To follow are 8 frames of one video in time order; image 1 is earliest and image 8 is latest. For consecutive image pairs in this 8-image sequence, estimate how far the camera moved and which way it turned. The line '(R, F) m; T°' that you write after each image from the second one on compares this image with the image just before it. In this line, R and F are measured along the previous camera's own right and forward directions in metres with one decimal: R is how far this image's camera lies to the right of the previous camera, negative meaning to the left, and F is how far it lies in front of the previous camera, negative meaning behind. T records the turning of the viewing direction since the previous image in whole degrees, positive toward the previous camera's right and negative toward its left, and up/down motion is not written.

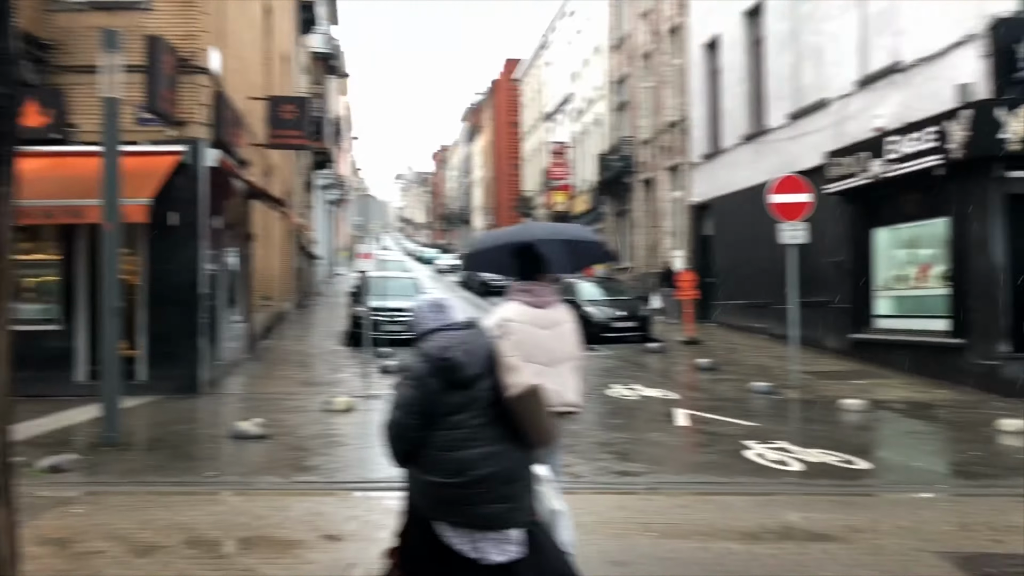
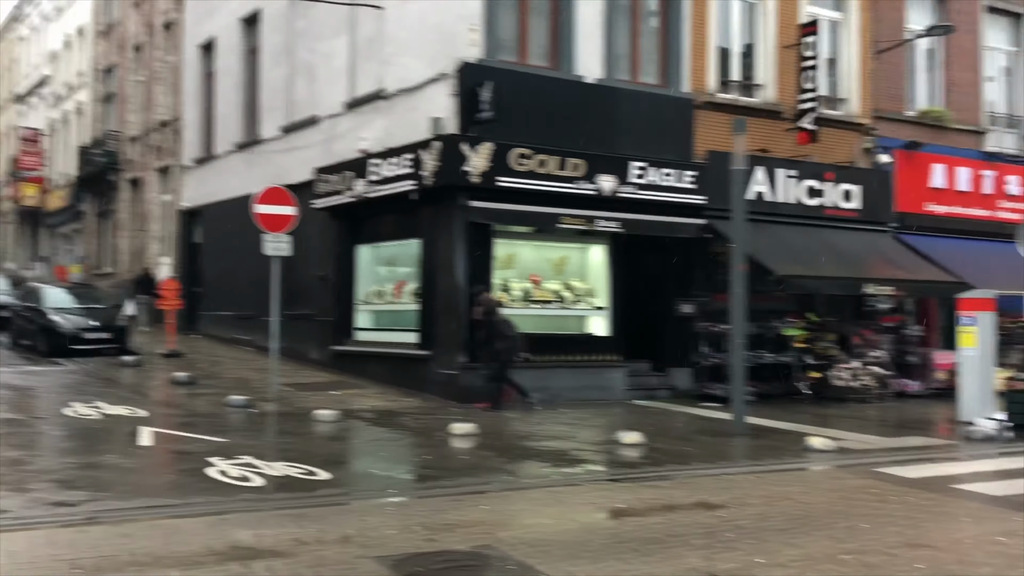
(+0.7, 0.0) m; +28°
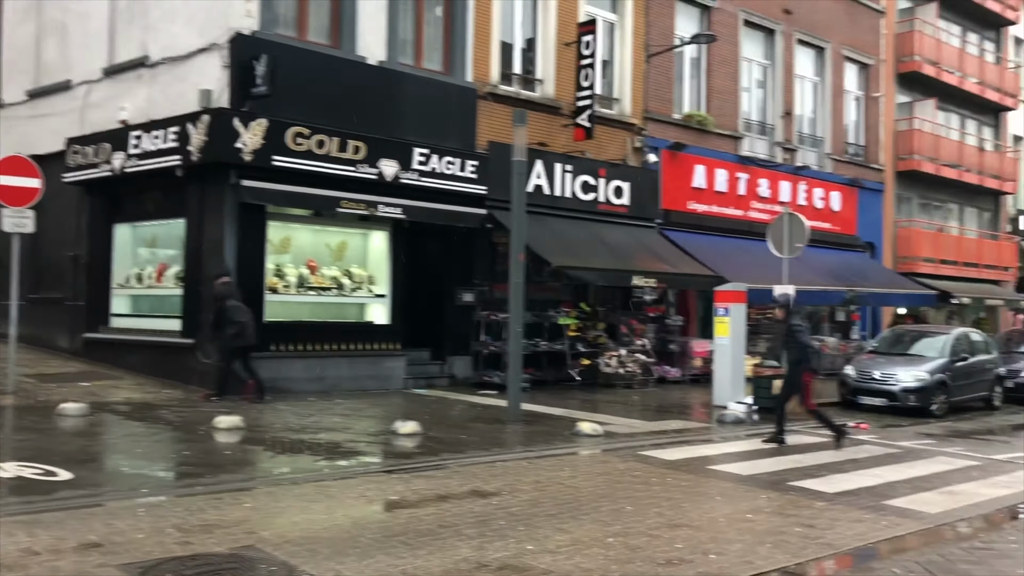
(+0.1, +0.2) m; +13°
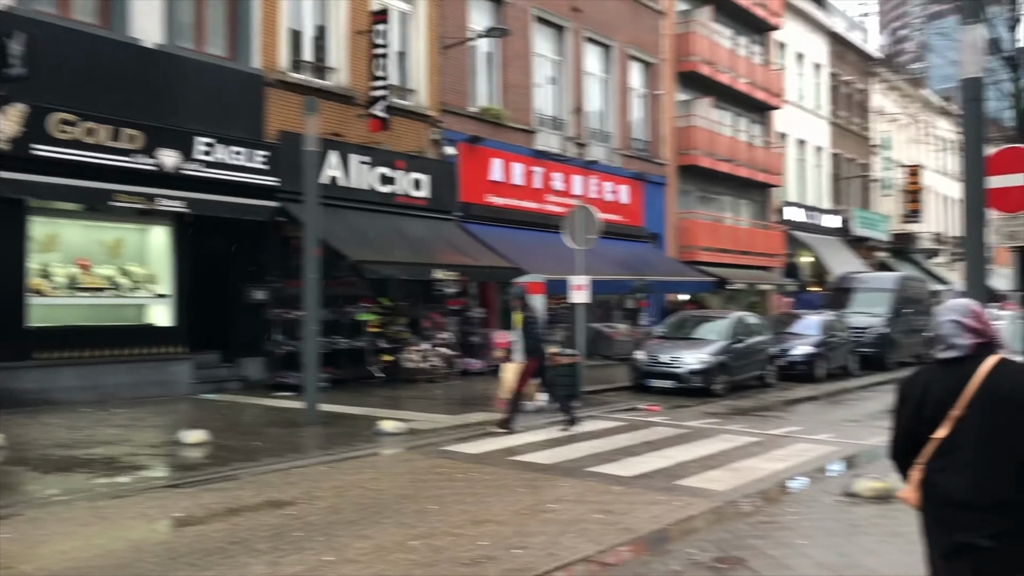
(0.0, +0.2) m; +12°
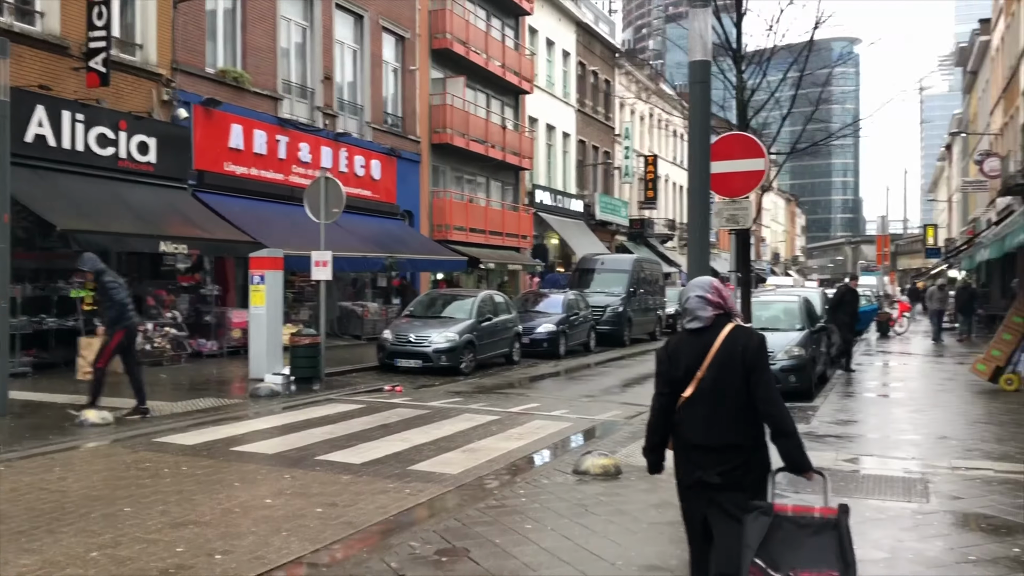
(+0.3, +0.4) m; +15°
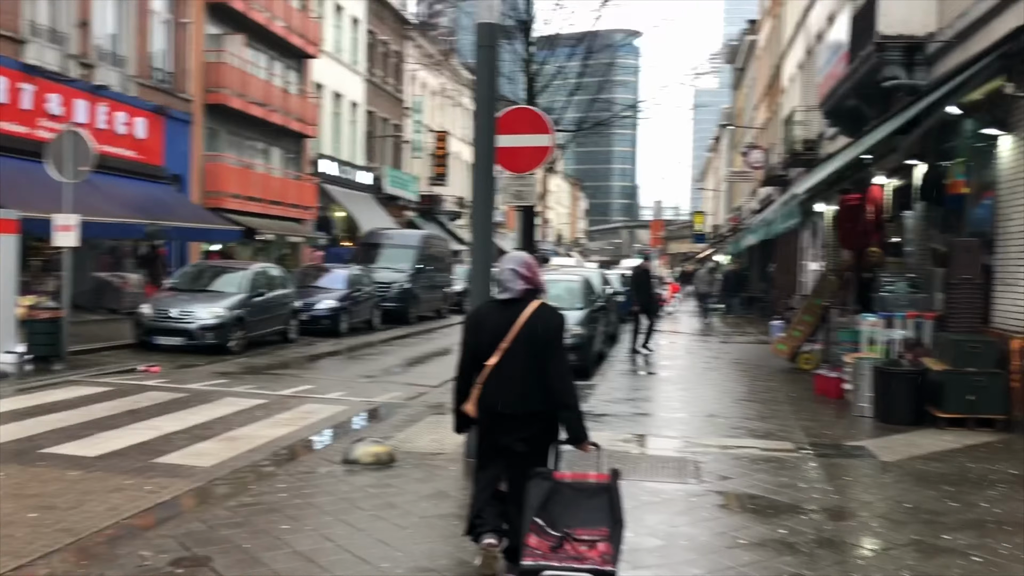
(+0.1, +0.5) m; +13°
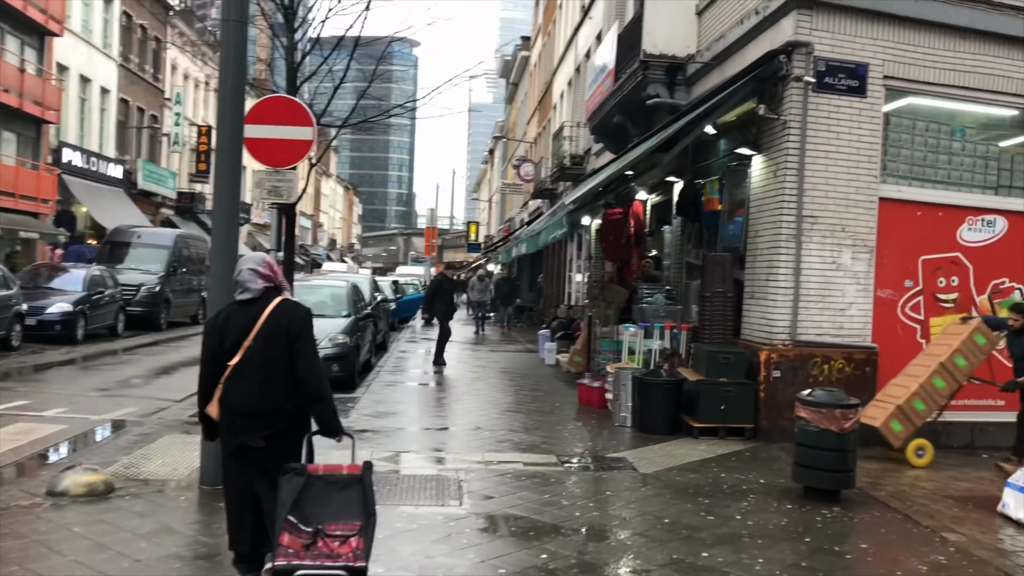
(+0.2, +0.5) m; +14°
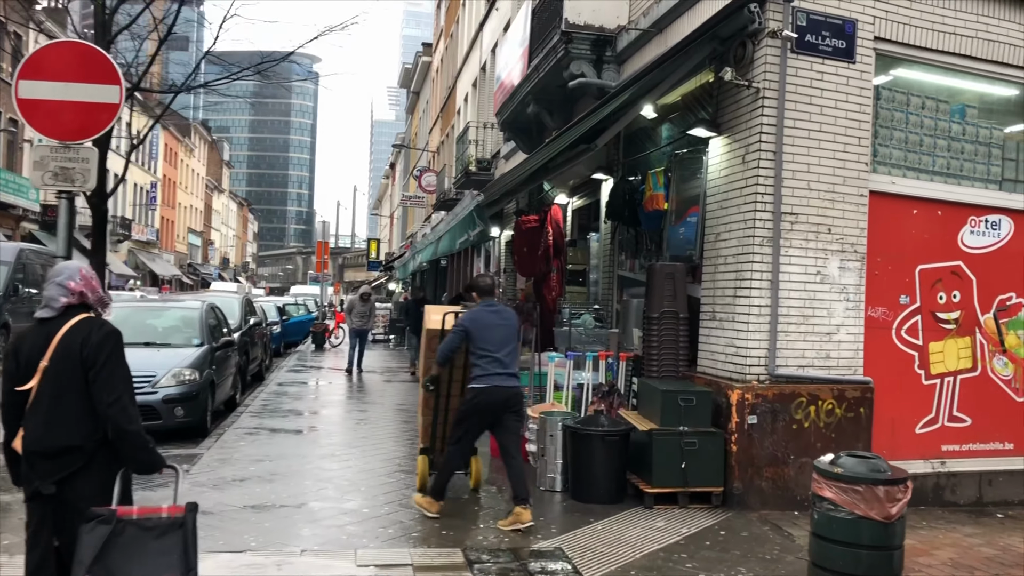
(+0.1, +2.2) m; +6°
